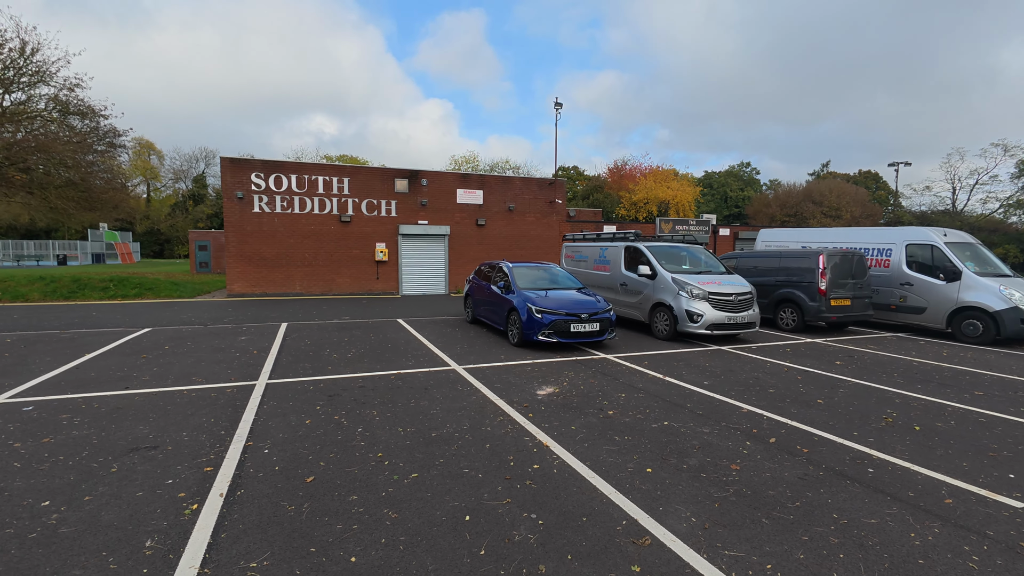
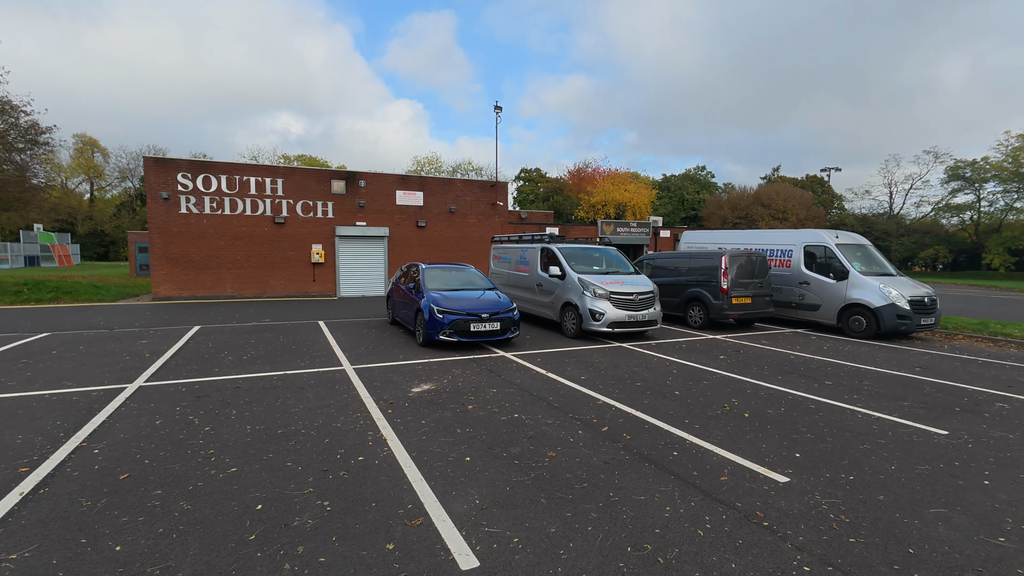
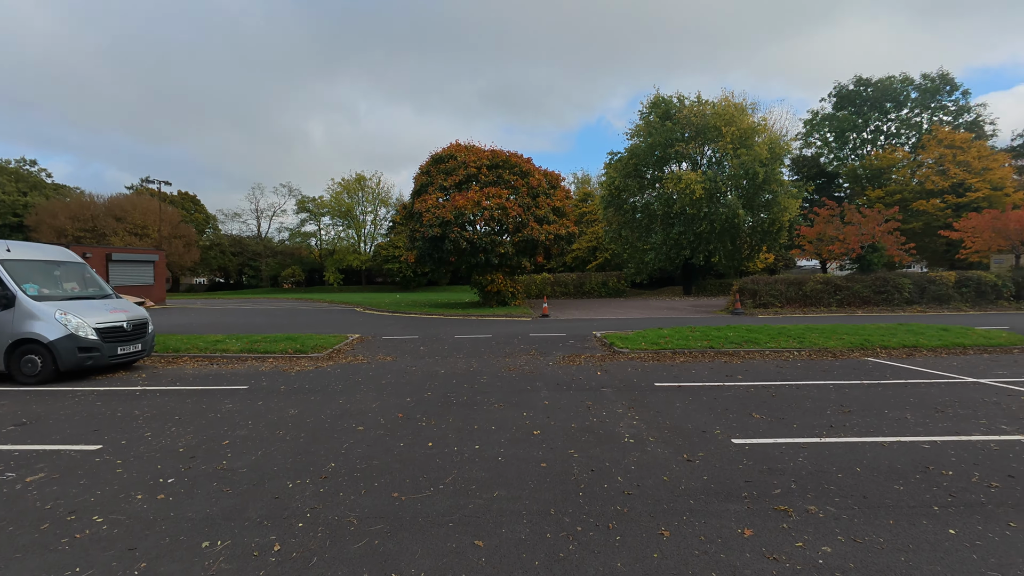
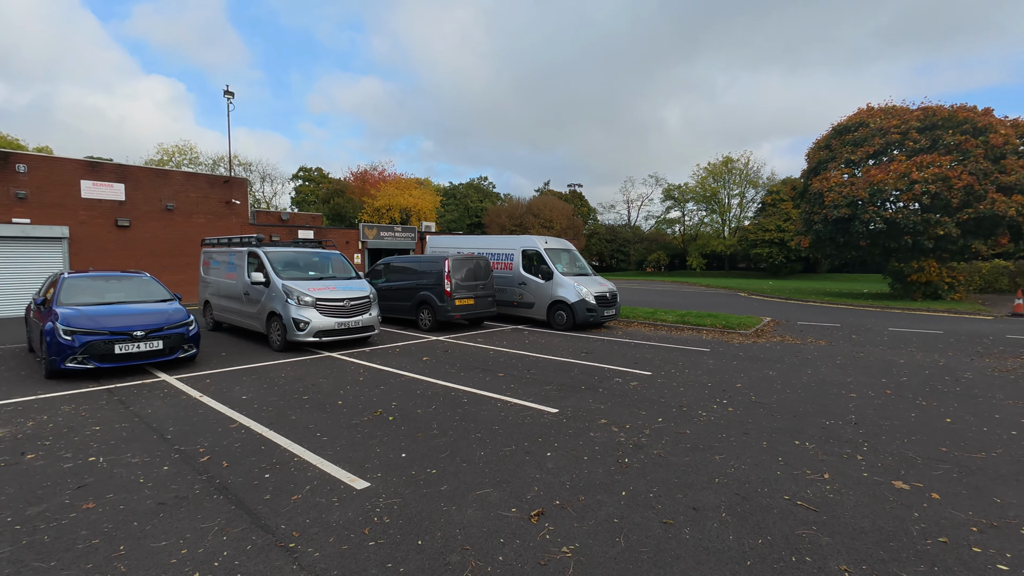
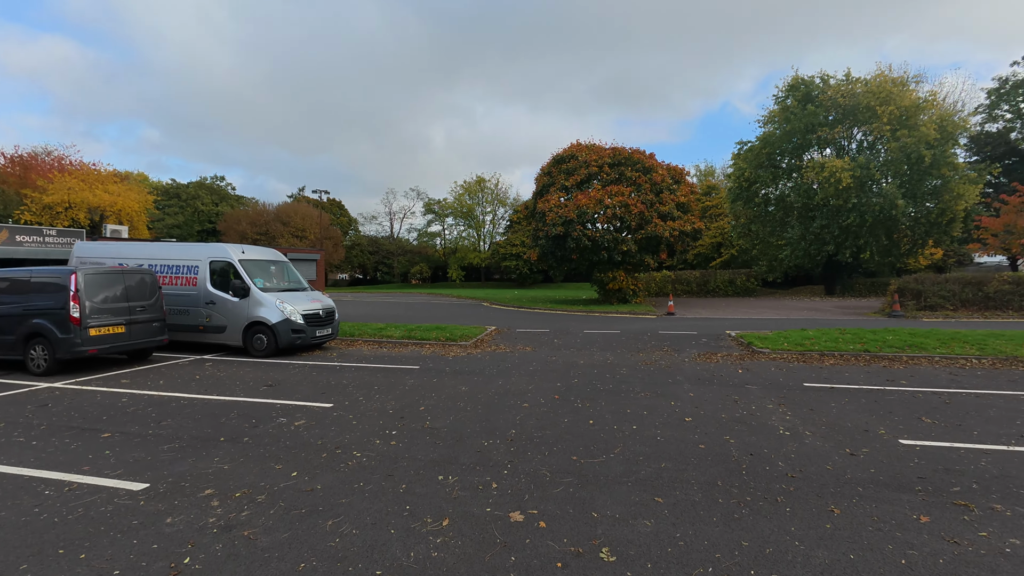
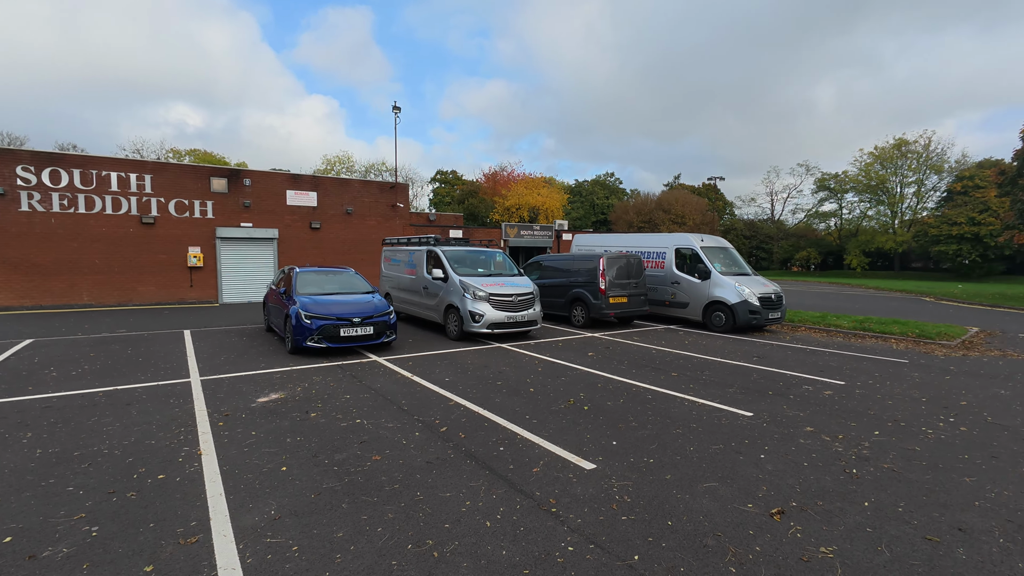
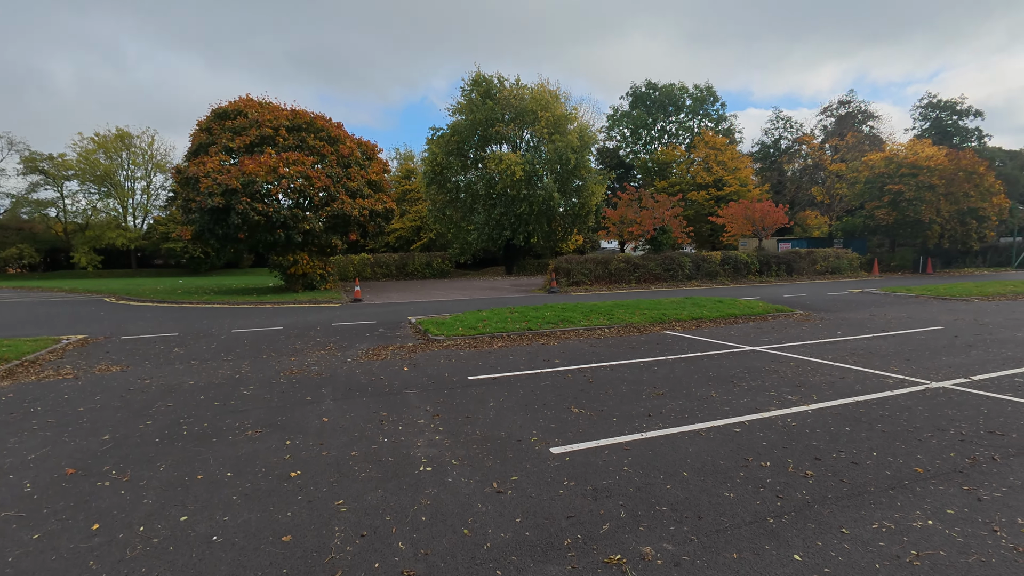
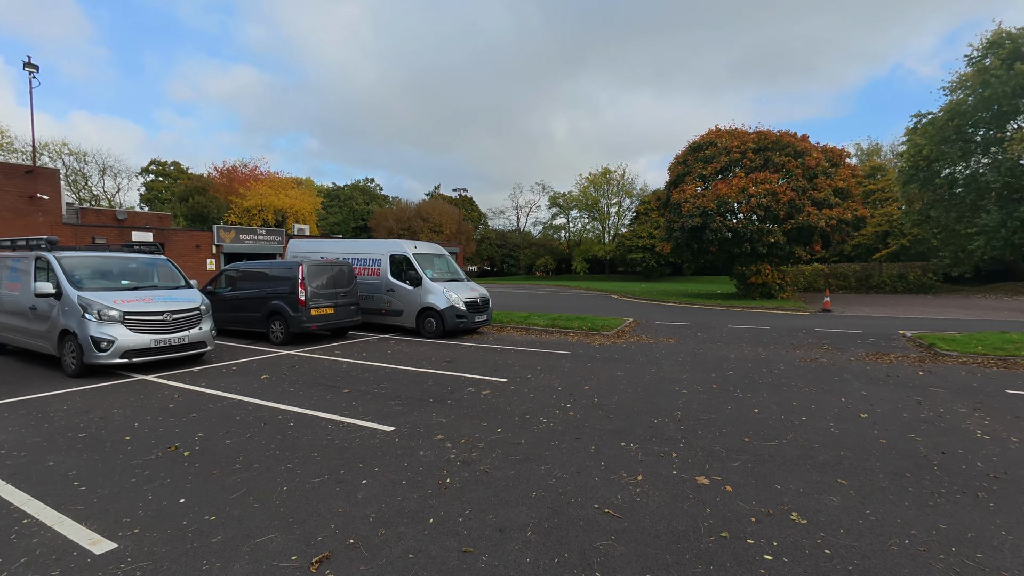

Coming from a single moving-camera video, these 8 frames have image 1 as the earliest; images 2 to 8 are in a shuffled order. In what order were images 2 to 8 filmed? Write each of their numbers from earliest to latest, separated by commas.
2, 6, 4, 8, 5, 3, 7
